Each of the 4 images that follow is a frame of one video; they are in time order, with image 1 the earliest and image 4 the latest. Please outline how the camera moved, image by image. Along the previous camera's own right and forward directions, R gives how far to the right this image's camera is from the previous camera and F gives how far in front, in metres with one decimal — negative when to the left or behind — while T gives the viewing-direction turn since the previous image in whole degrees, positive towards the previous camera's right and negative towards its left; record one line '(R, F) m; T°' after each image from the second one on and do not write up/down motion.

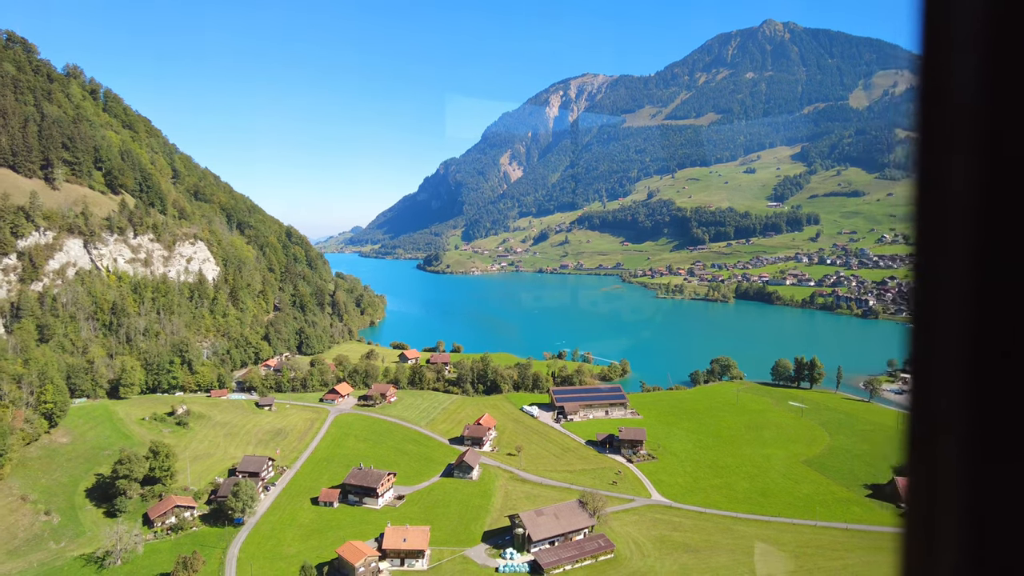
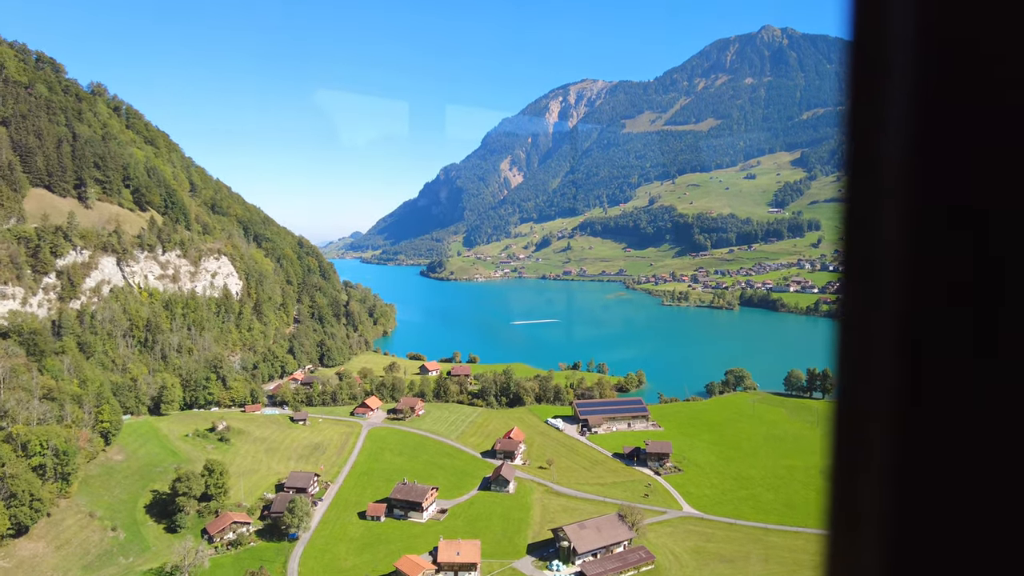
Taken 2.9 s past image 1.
(-1.5, -1.1) m; 0°
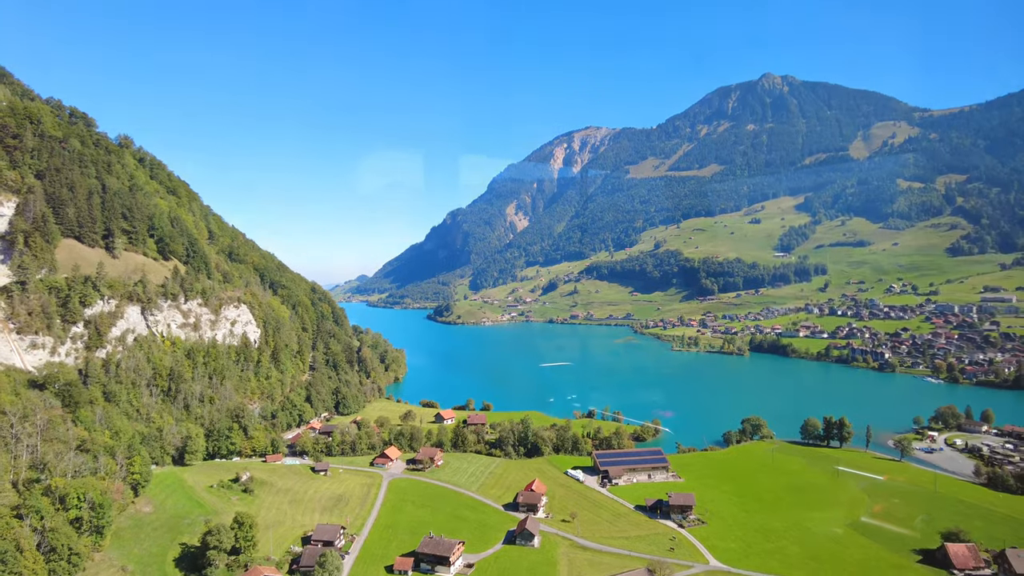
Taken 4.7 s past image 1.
(-0.9, -0.6) m; 0°
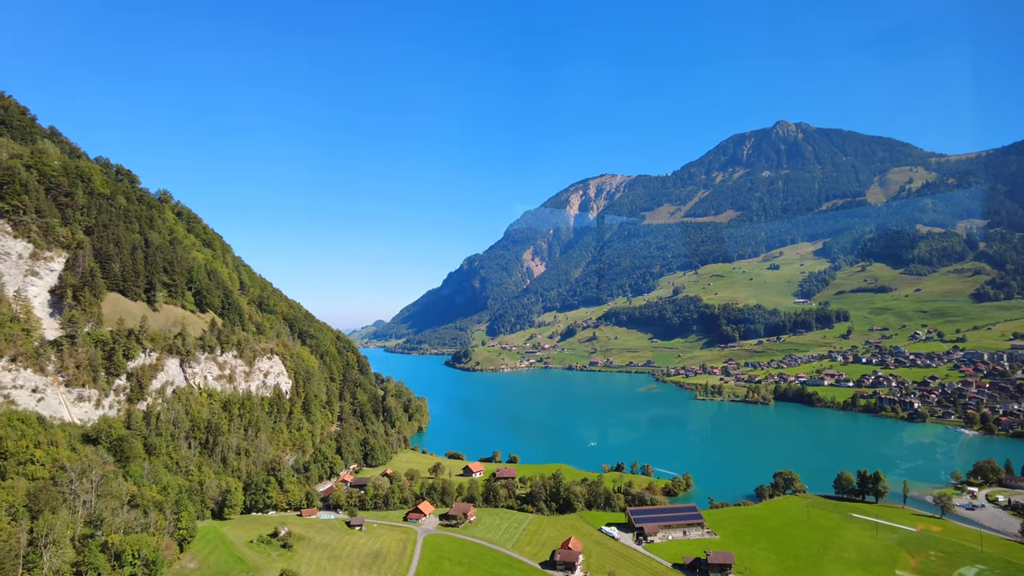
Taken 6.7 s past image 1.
(-1.0, -0.6) m; -1°
